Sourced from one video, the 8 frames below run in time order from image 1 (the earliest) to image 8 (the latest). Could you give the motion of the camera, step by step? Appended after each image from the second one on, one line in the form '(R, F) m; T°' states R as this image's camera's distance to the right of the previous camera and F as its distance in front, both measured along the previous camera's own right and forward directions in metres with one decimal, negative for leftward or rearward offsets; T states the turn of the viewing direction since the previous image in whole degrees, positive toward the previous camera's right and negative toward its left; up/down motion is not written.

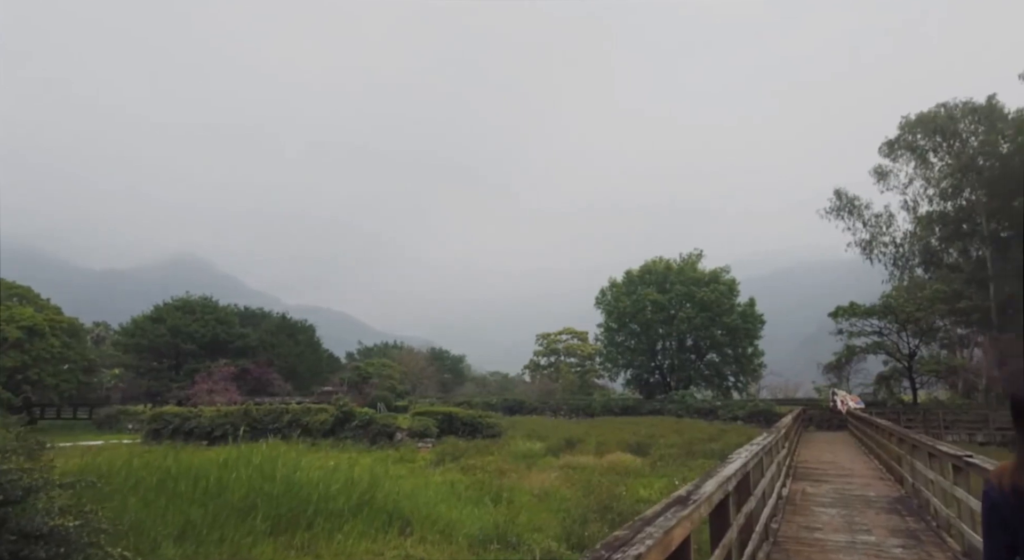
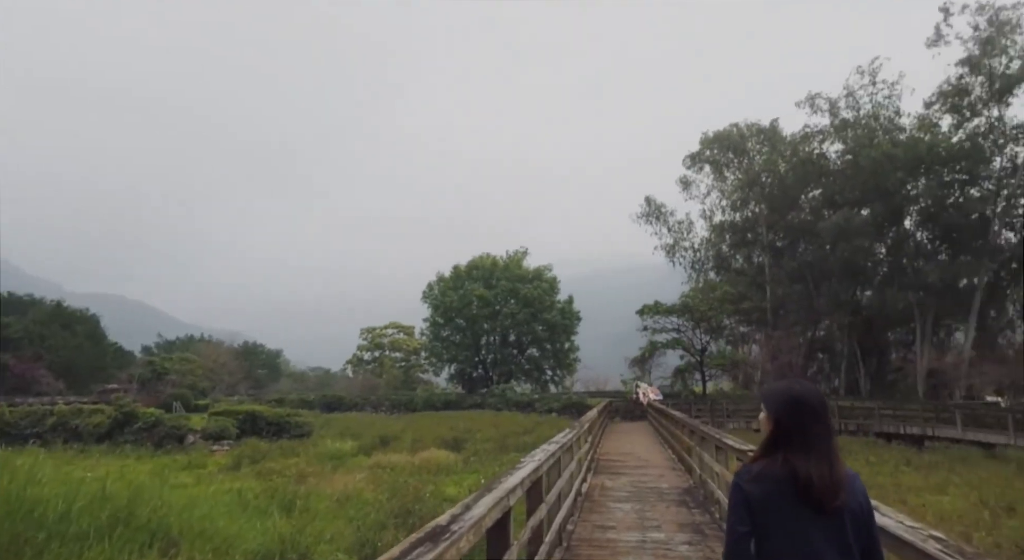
(+0.4, +0.7) m; +16°
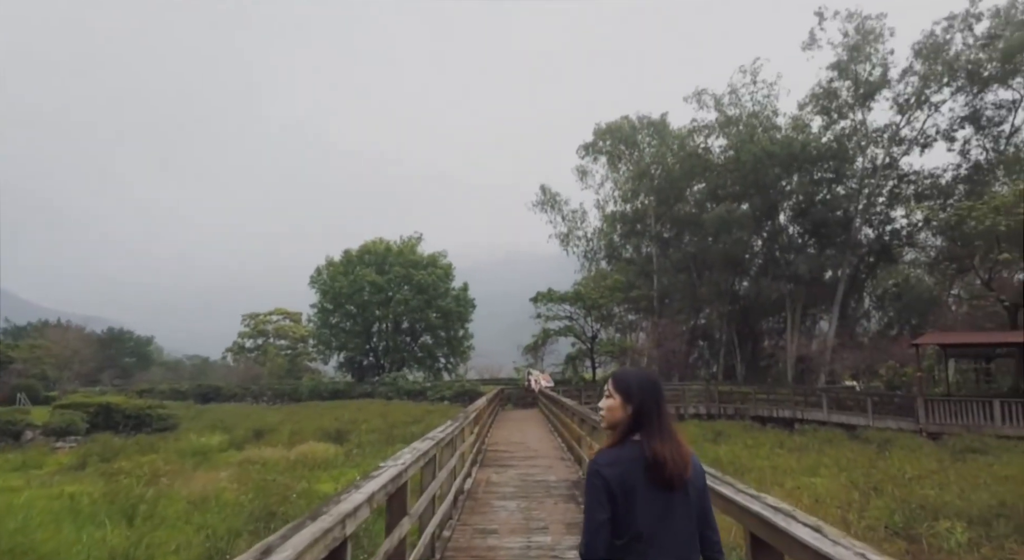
(+0.2, +0.6) m; +10°
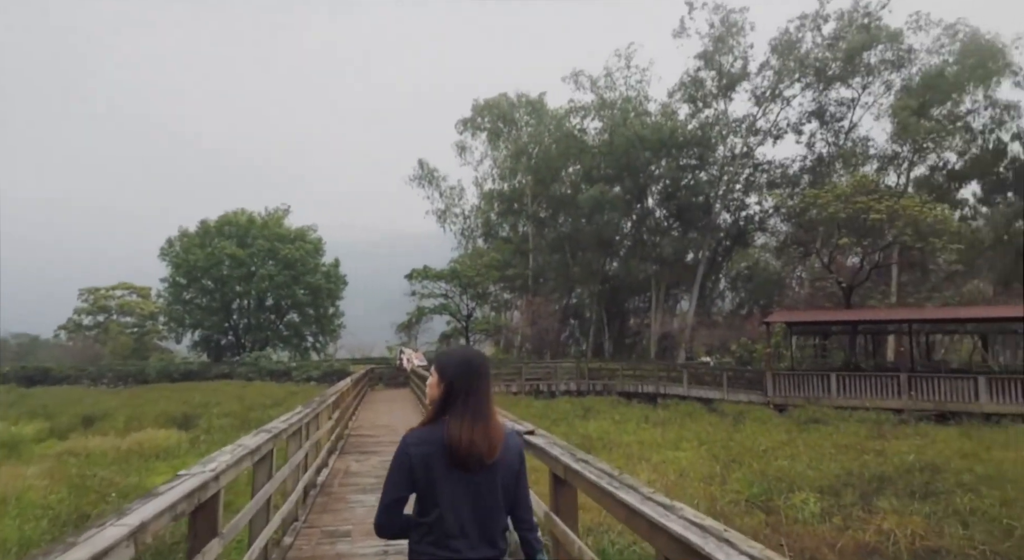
(+0.1, +0.5) m; +12°
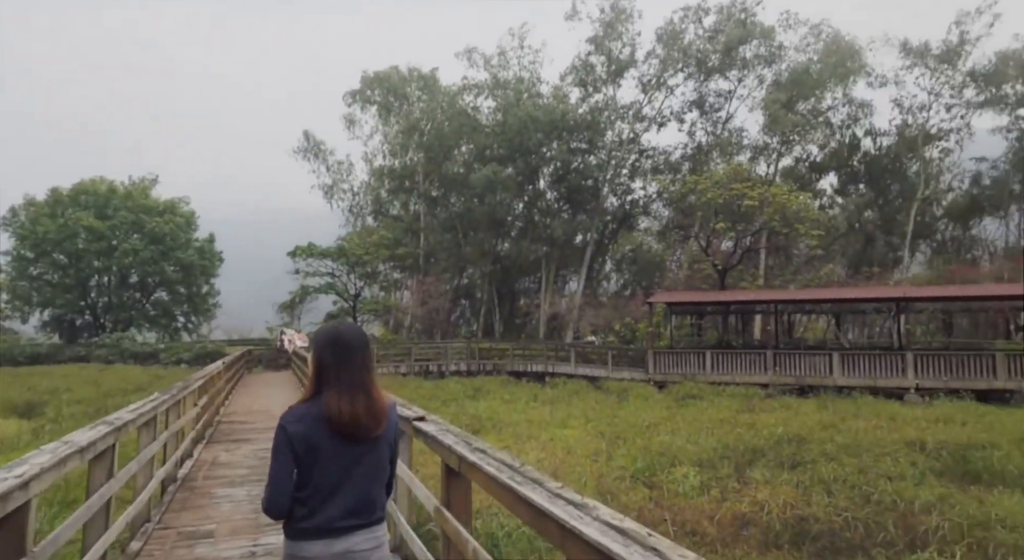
(0.0, +0.2) m; +10°
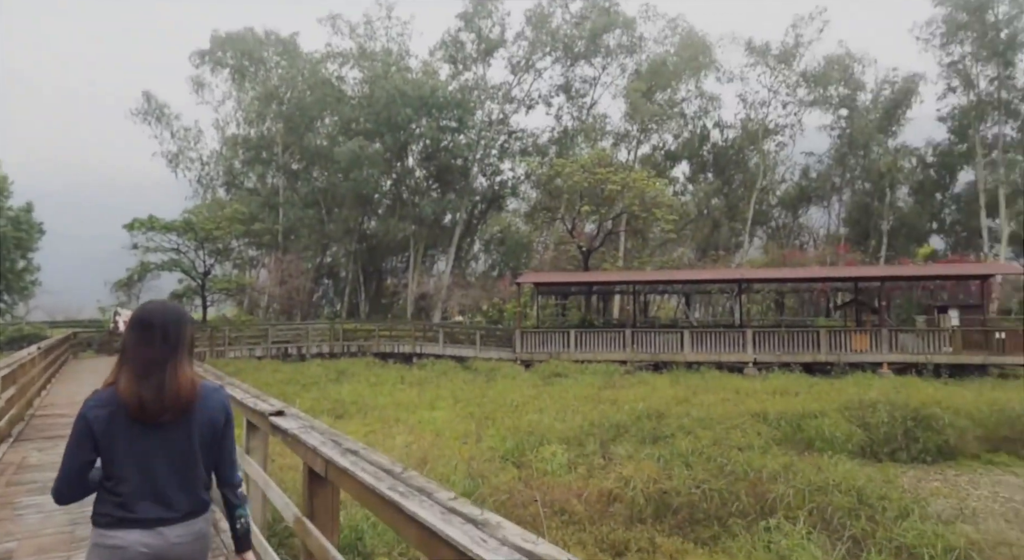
(0.0, +0.2) m; +12°
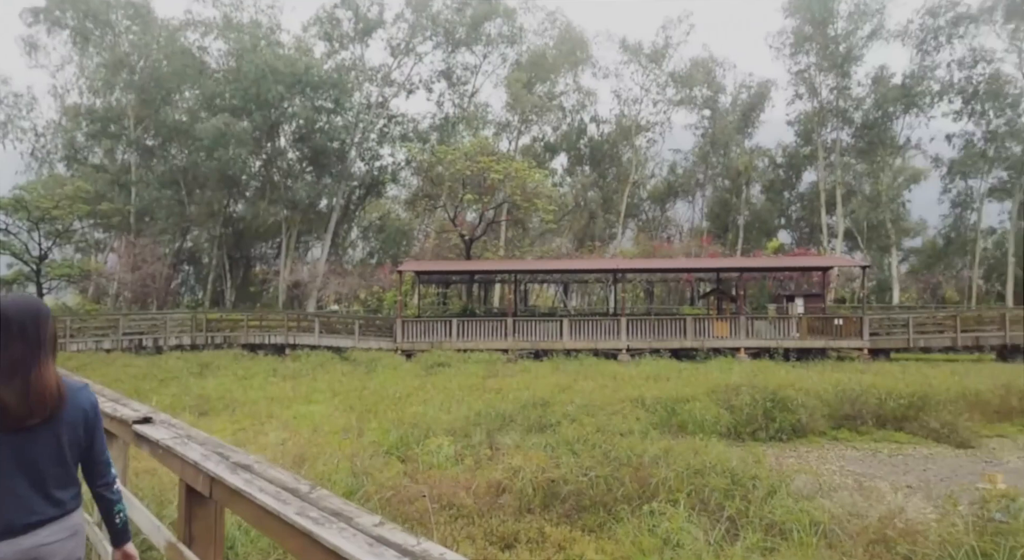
(0.0, +0.1) m; +11°
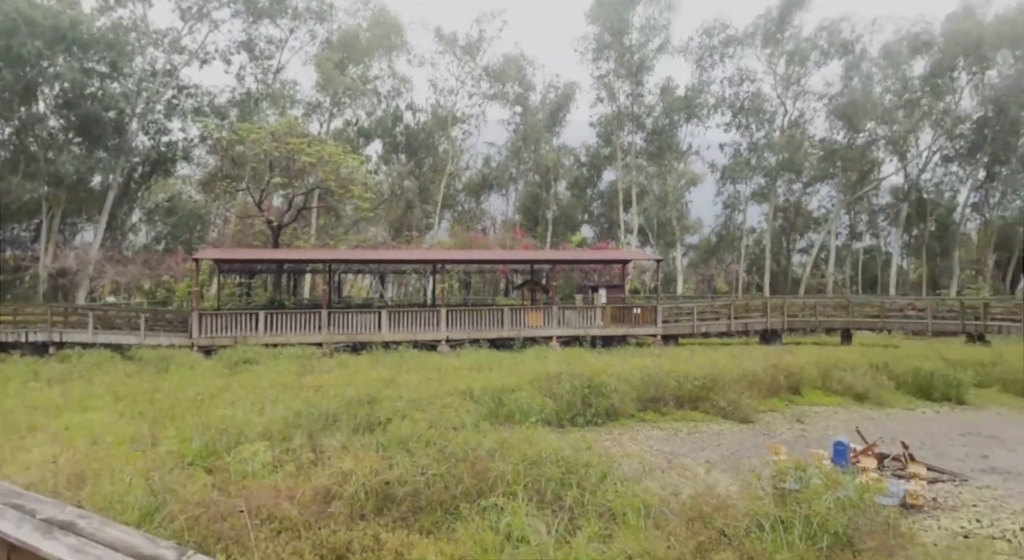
(-0.1, +0.1) m; +17°
